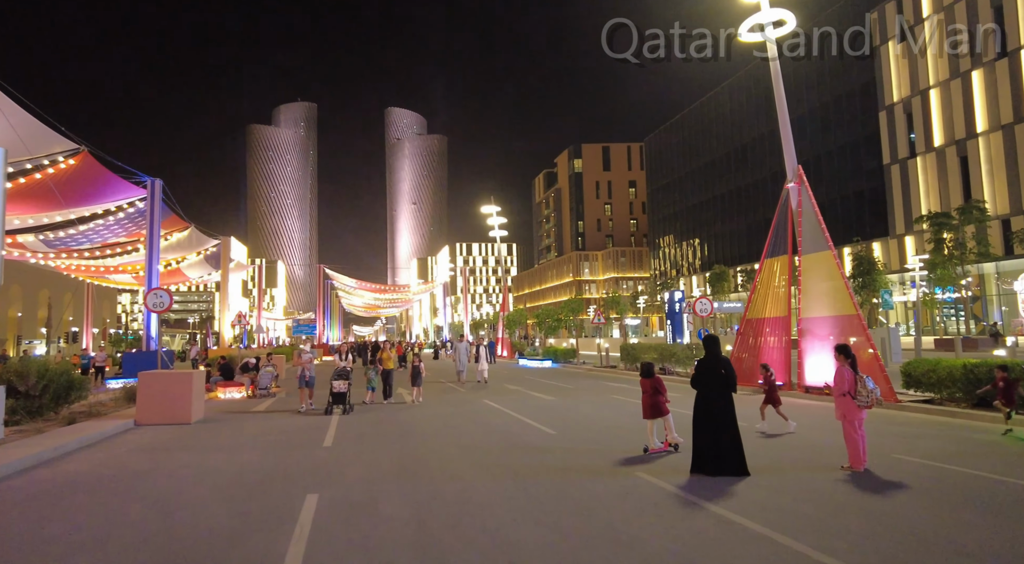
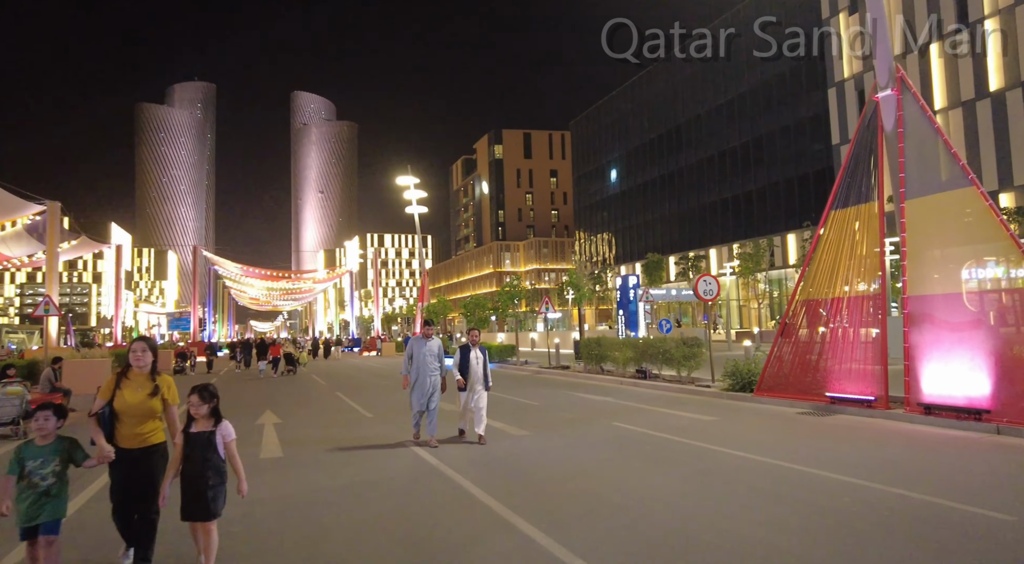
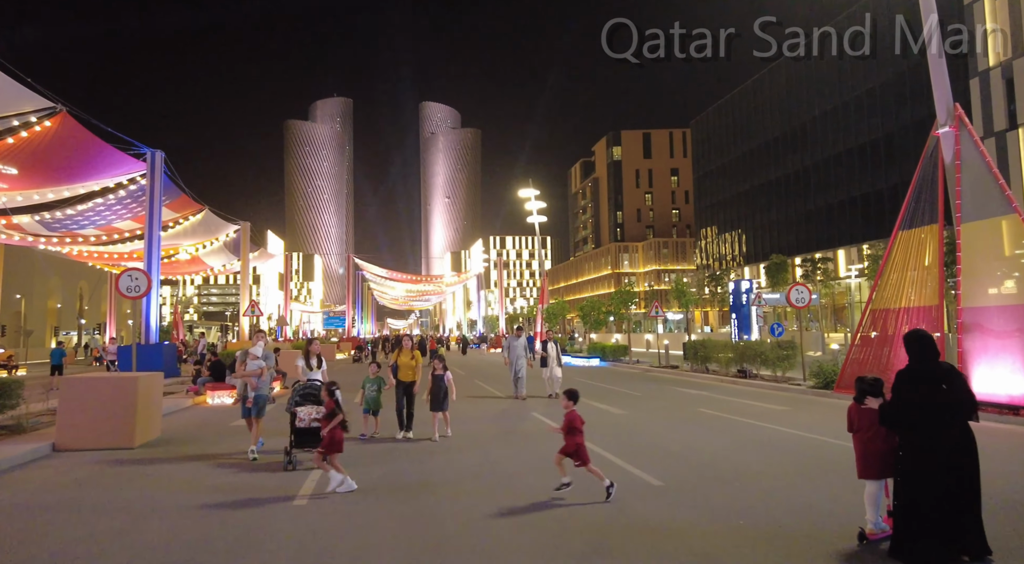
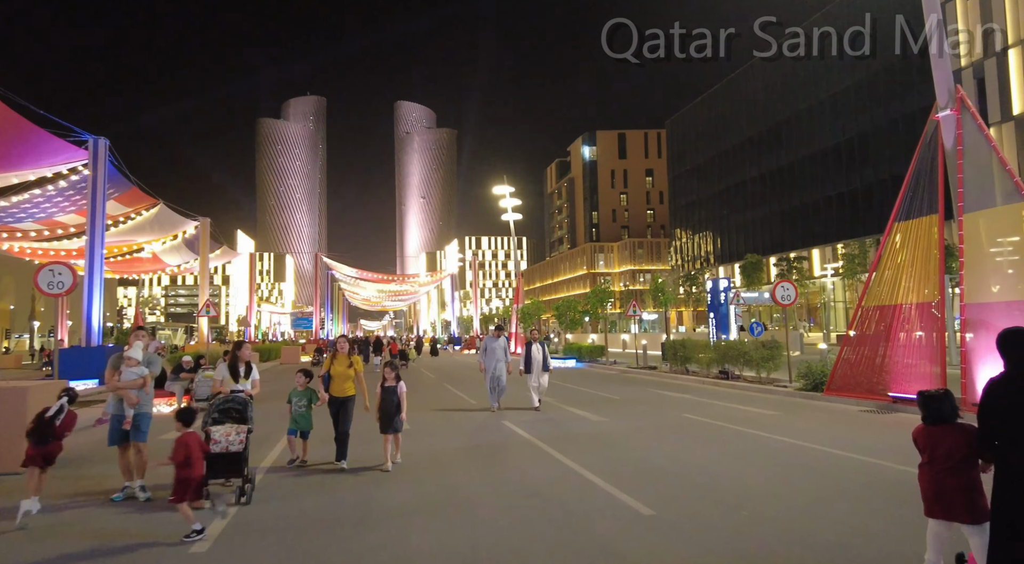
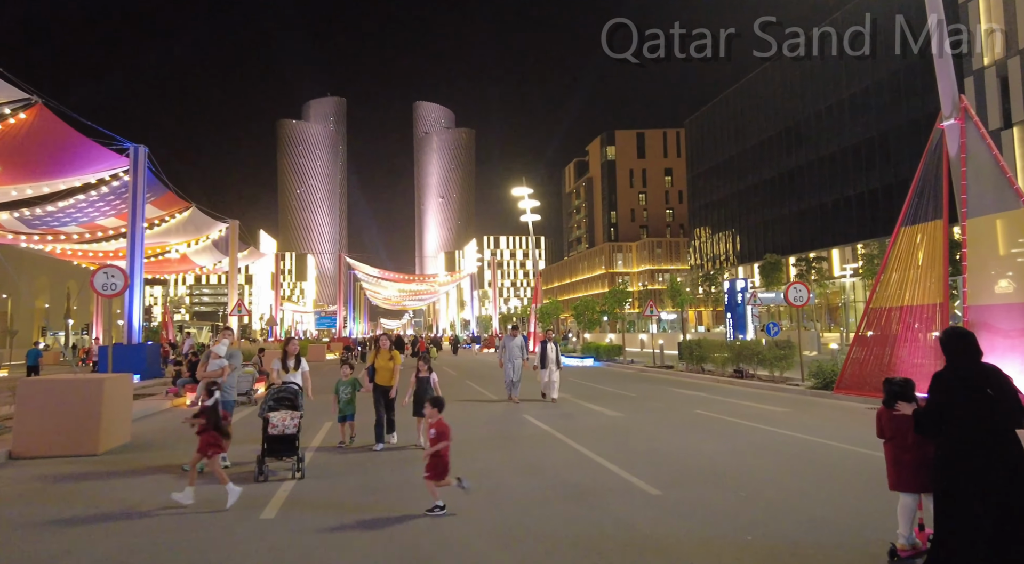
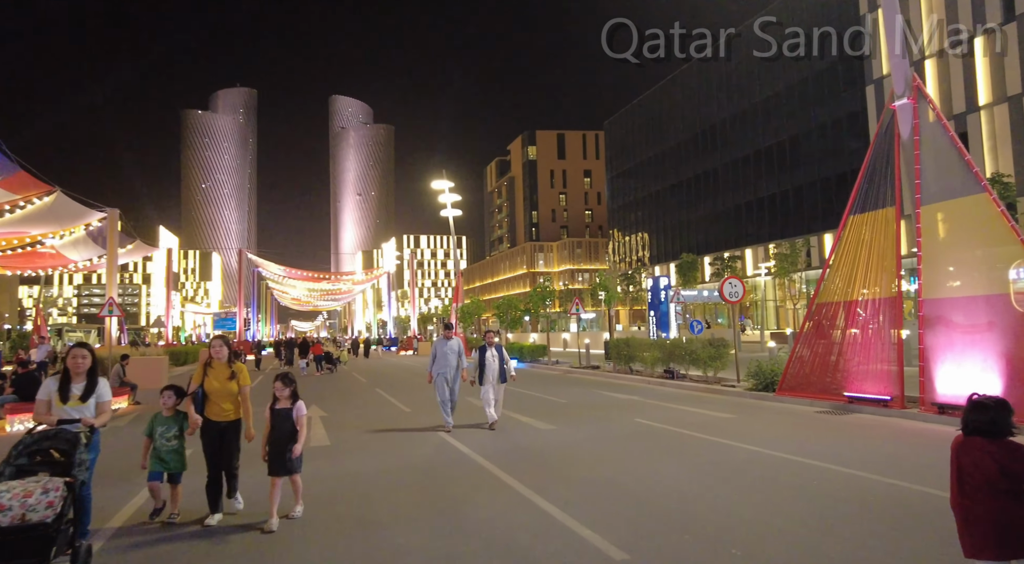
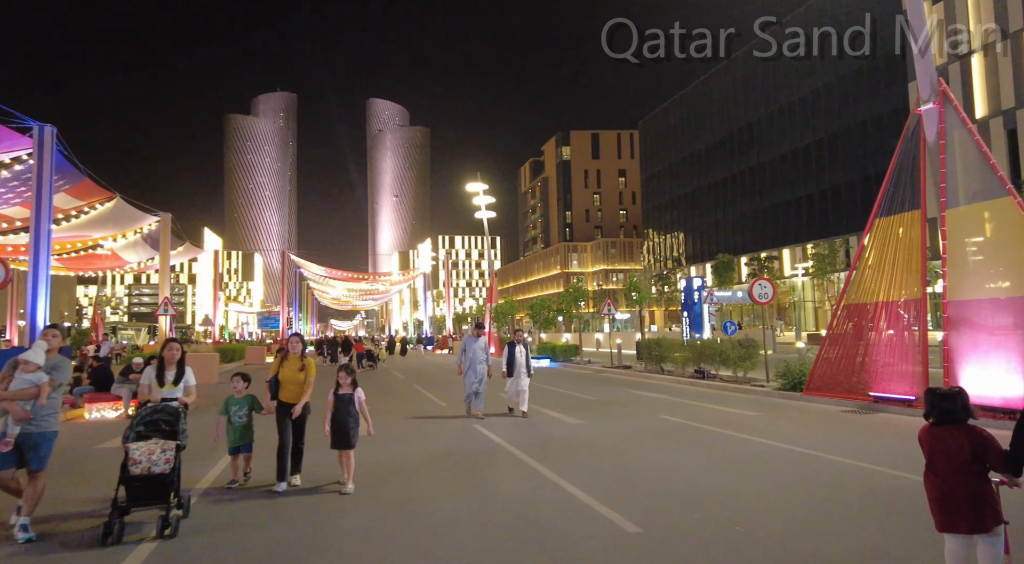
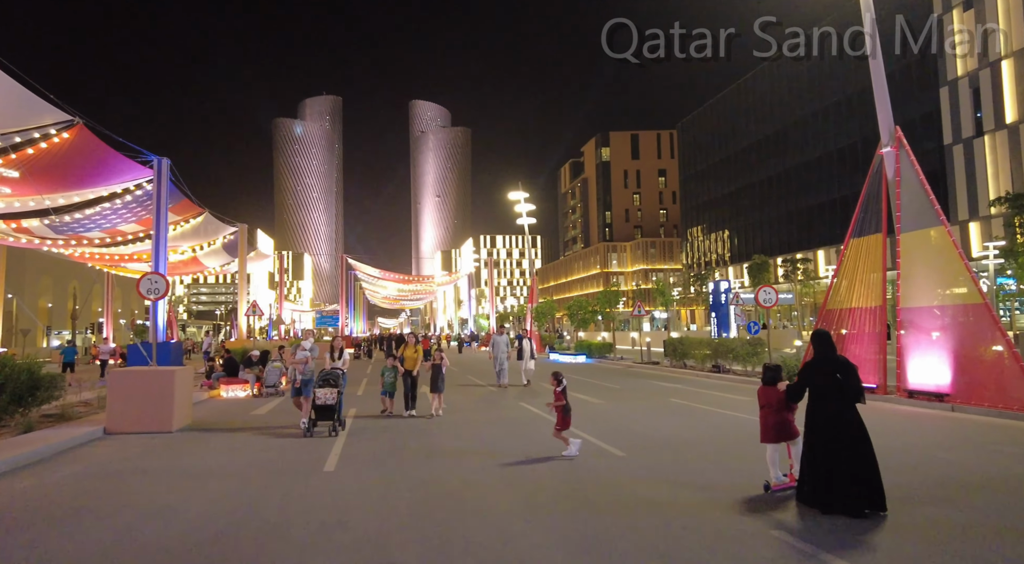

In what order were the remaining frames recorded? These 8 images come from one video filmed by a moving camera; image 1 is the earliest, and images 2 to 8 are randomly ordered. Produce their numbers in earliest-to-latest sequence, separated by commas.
8, 3, 5, 4, 7, 6, 2
